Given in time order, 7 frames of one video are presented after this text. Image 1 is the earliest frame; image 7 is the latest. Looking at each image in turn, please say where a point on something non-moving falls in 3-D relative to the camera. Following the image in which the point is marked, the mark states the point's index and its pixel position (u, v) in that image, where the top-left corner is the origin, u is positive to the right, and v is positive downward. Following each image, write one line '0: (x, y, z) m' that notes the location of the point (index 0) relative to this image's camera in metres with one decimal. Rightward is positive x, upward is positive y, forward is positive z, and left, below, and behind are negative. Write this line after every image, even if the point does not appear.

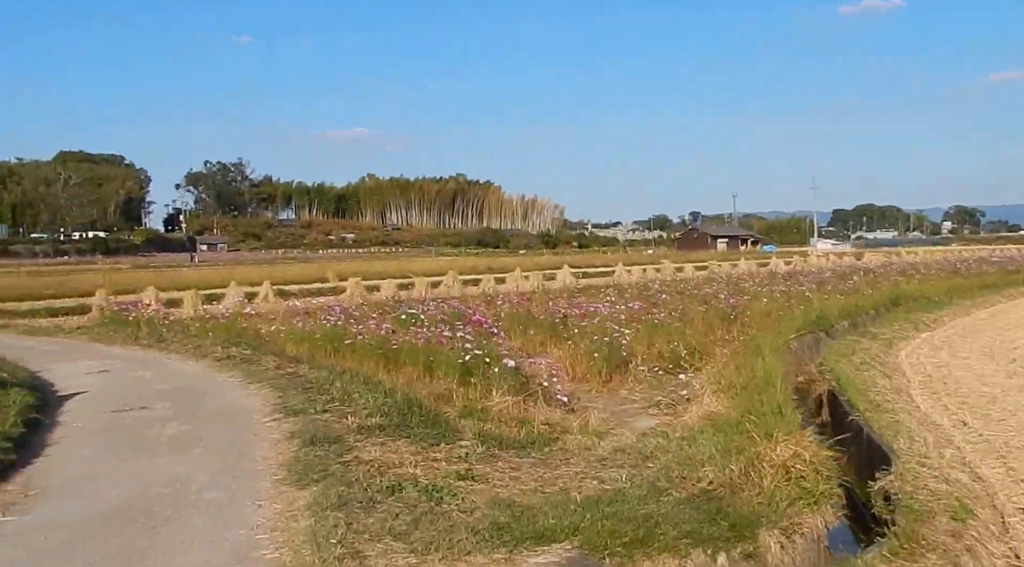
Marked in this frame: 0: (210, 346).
0: (-4.9, -1.0, +16.7) m
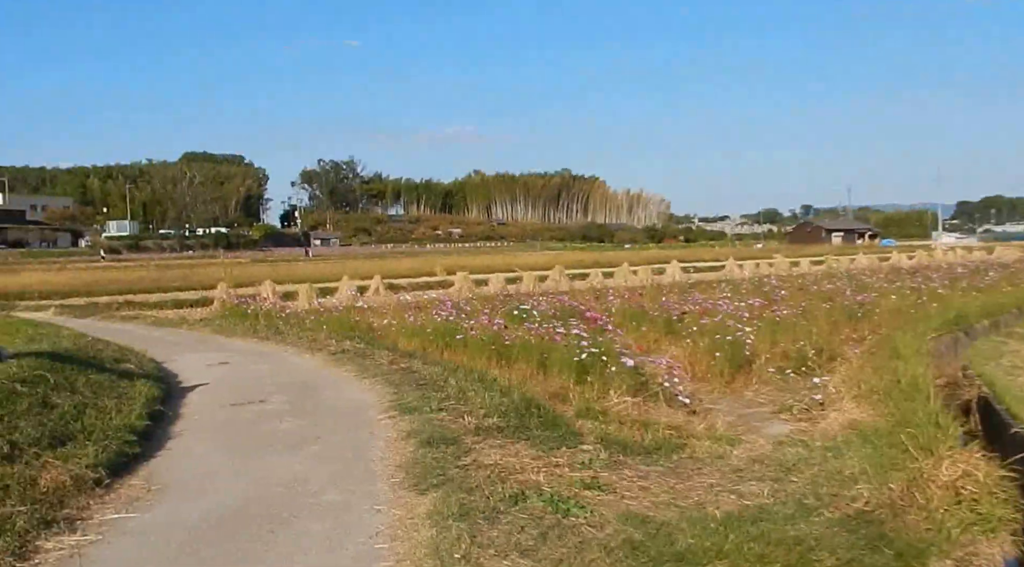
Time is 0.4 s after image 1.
0: (-3.1, -0.9, +16.8) m
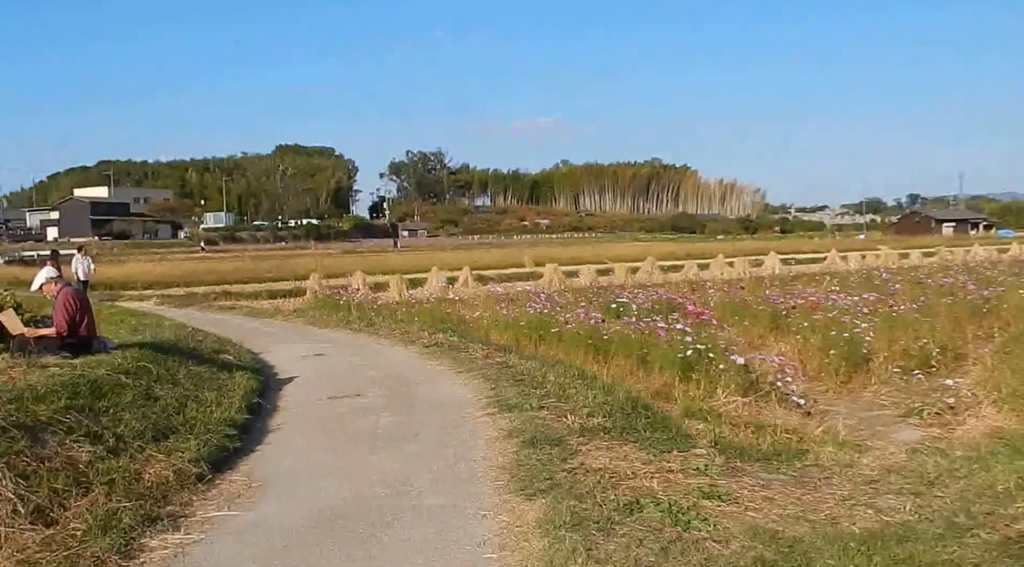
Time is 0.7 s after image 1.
0: (-1.5, -0.8, +16.6) m
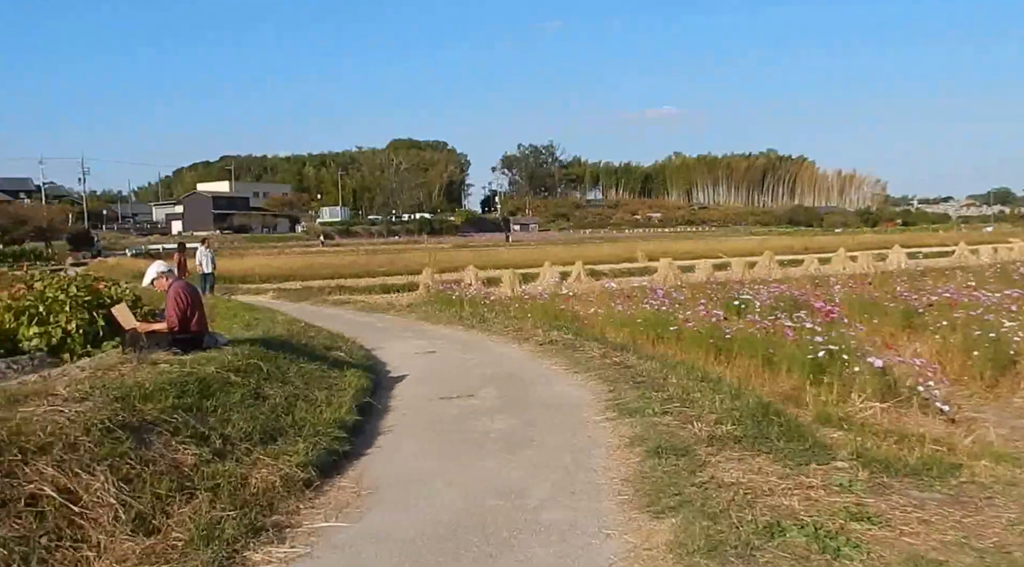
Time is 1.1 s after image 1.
0: (+0.3, -0.7, +16.2) m
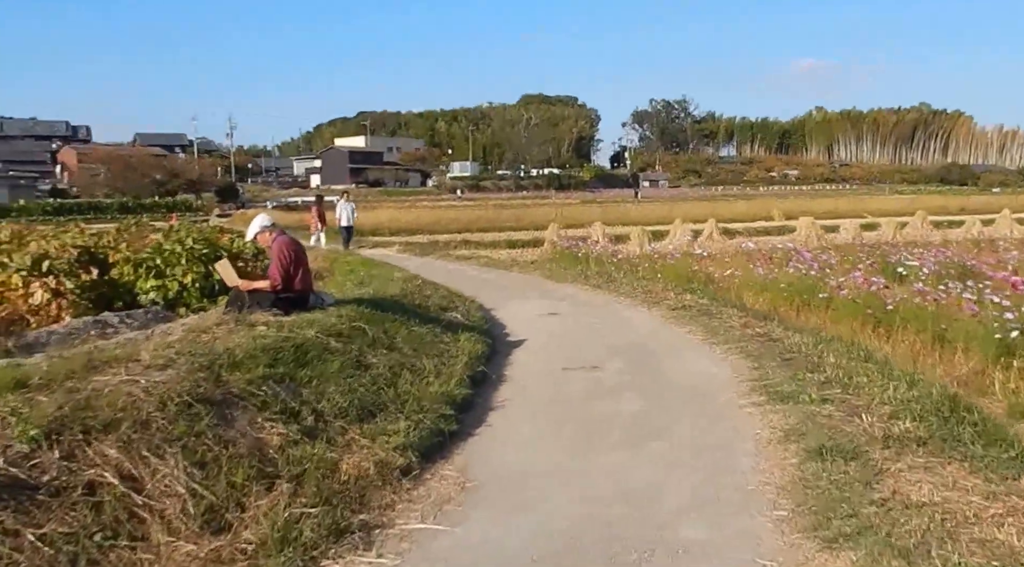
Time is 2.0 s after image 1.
0: (+2.2, -0.1, +15.0) m
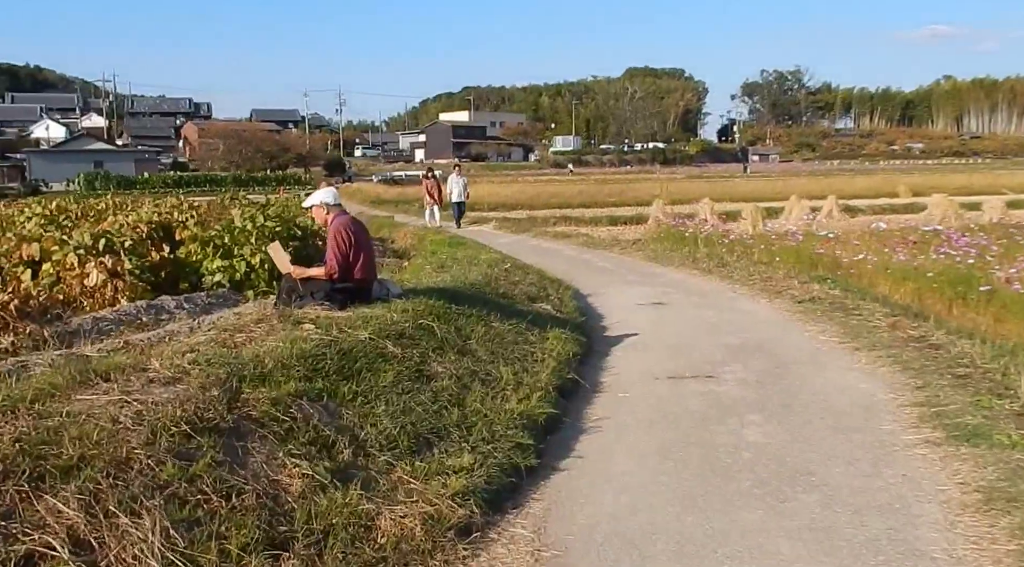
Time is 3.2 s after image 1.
0: (+3.5, +0.1, +13.2) m
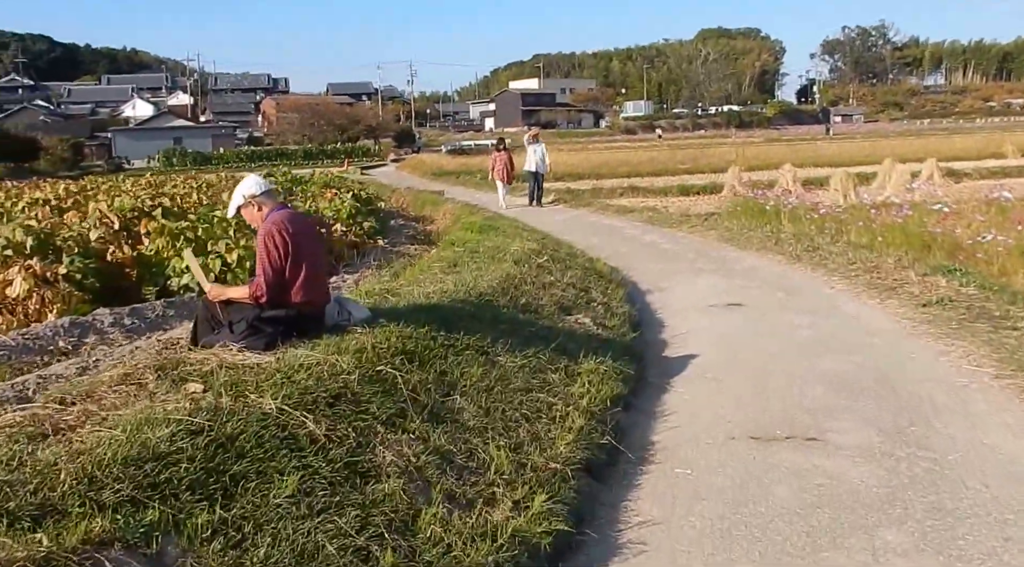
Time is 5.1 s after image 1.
0: (+3.9, +0.2, +10.5) m
